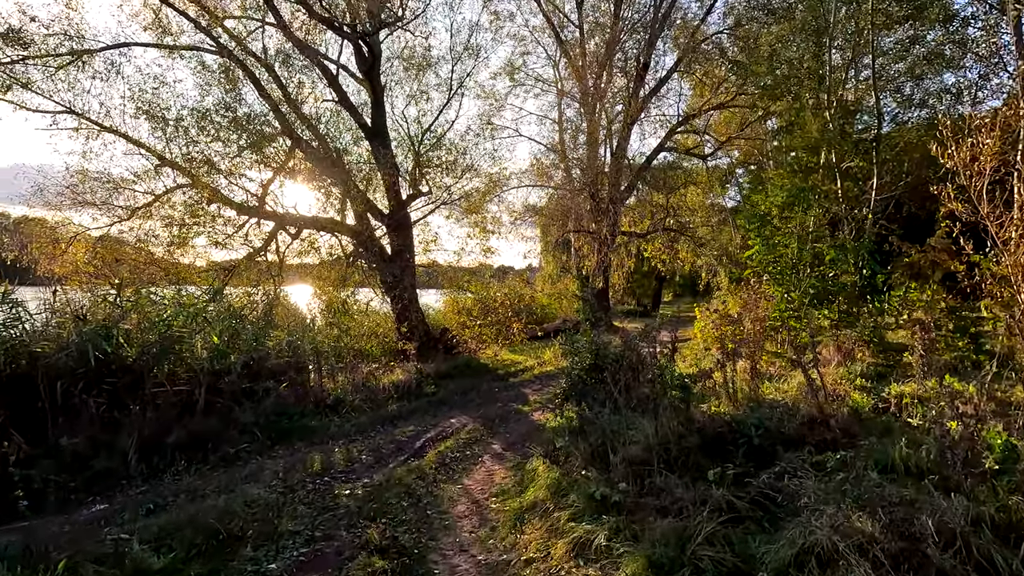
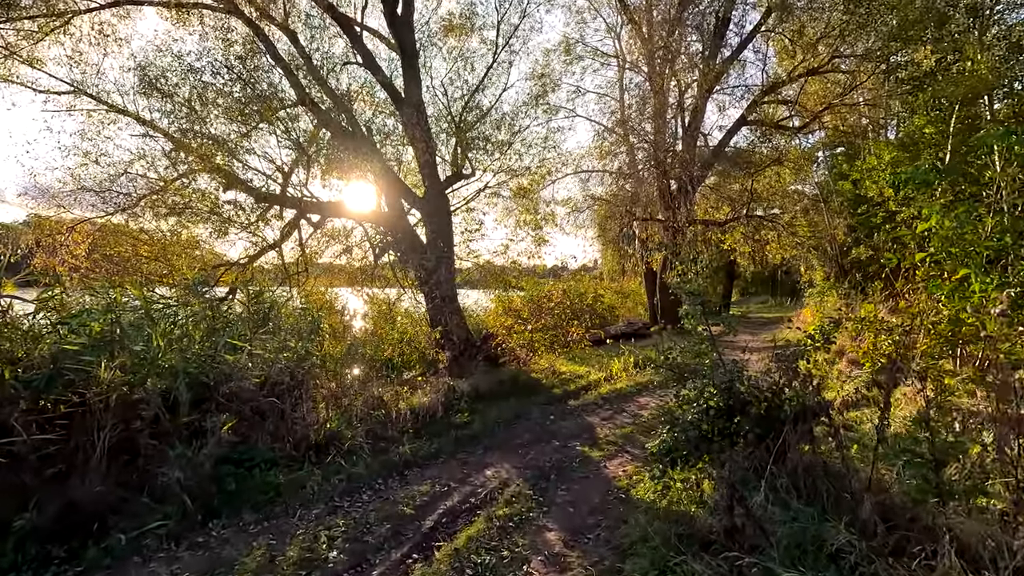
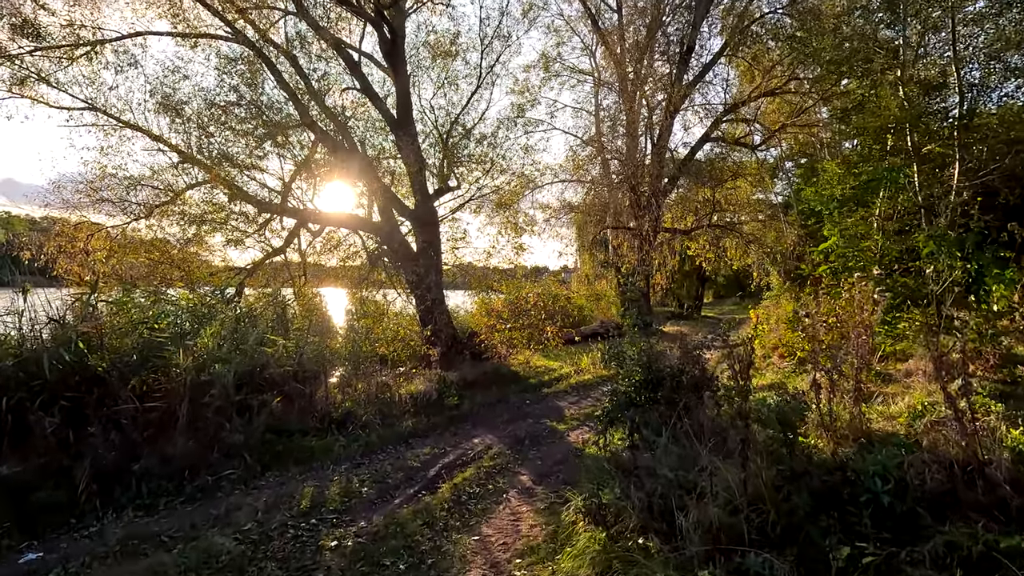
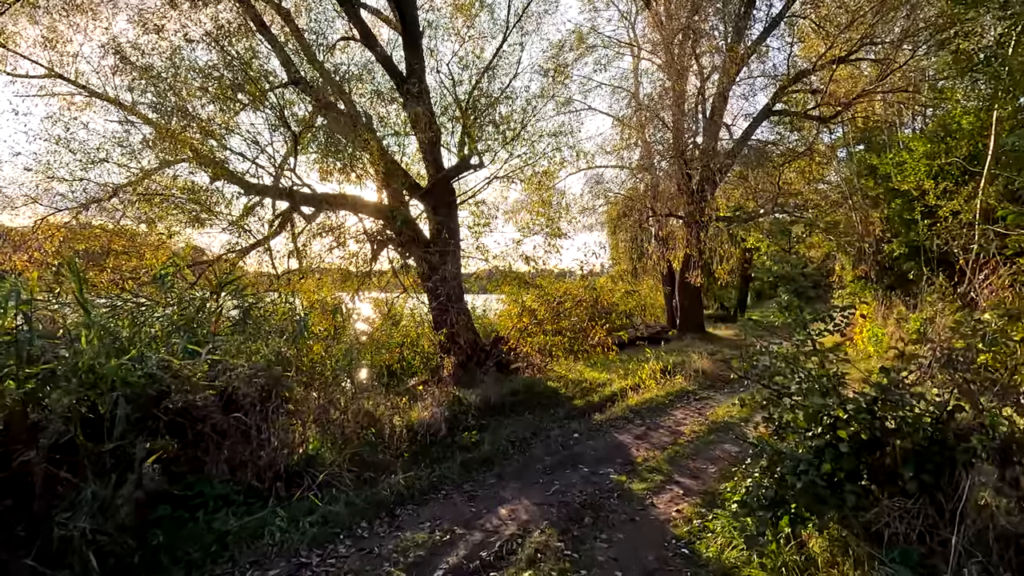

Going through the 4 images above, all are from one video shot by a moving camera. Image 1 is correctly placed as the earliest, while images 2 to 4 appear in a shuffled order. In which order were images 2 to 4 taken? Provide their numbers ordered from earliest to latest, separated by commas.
3, 2, 4
